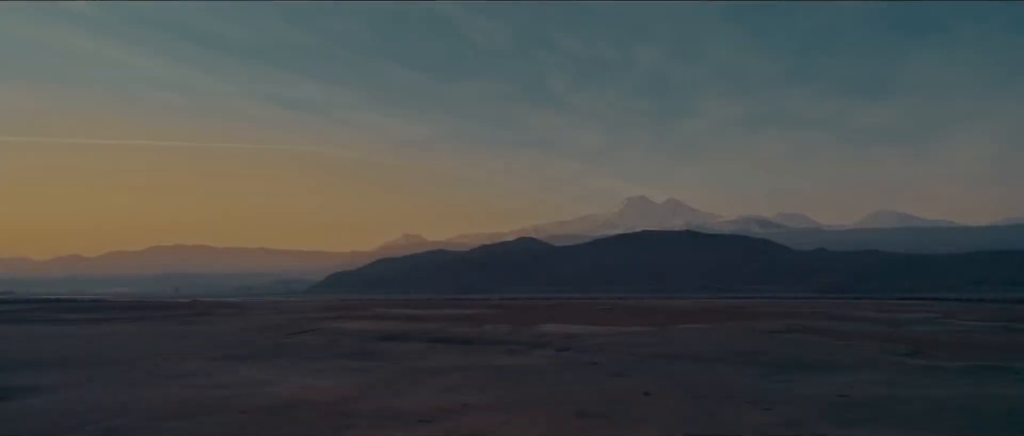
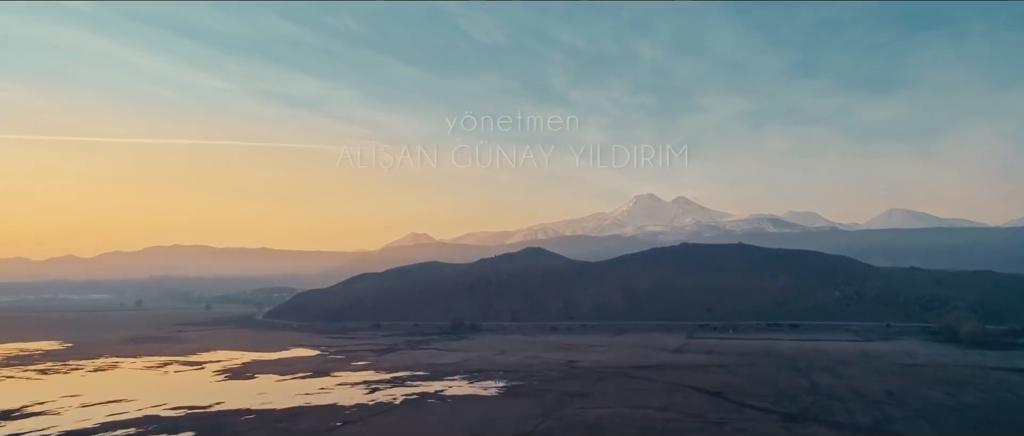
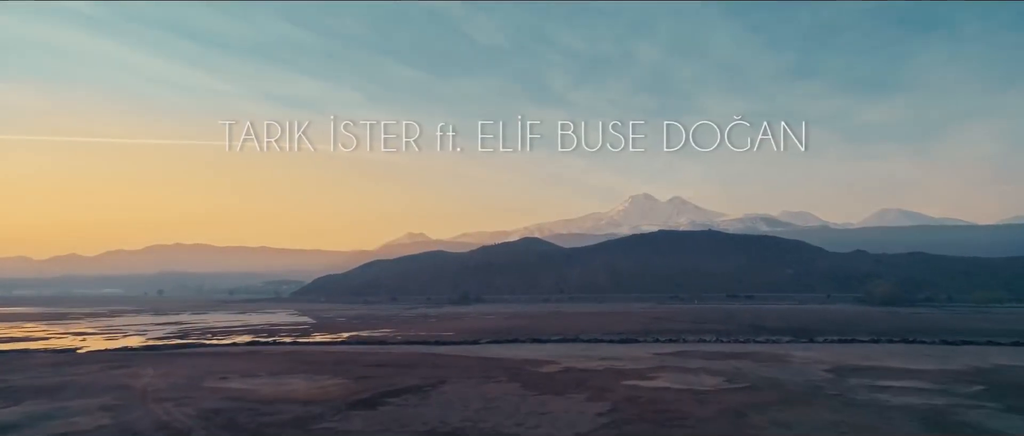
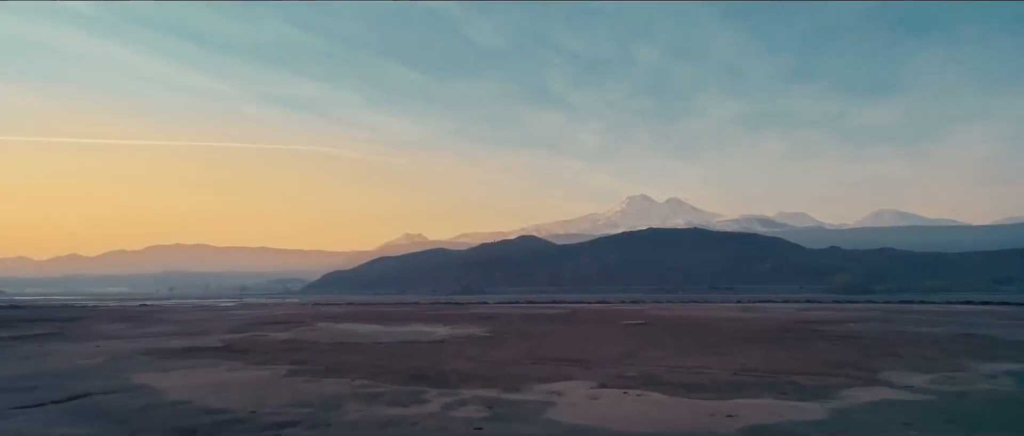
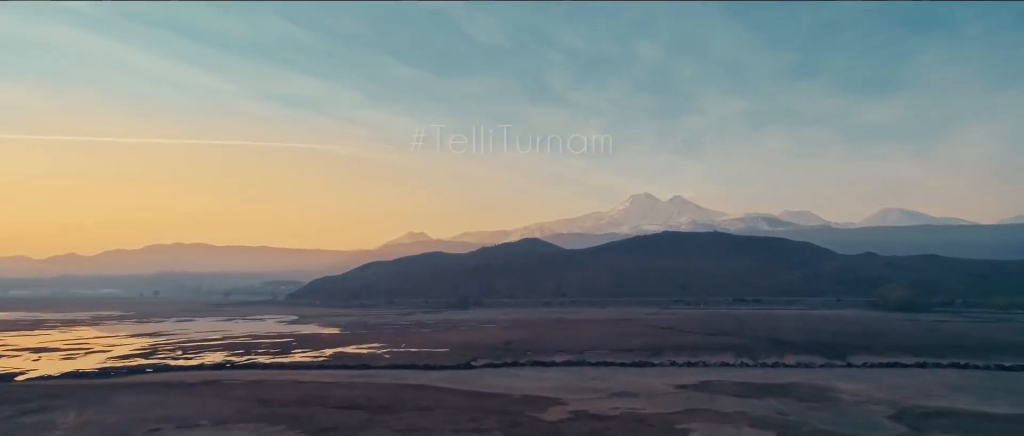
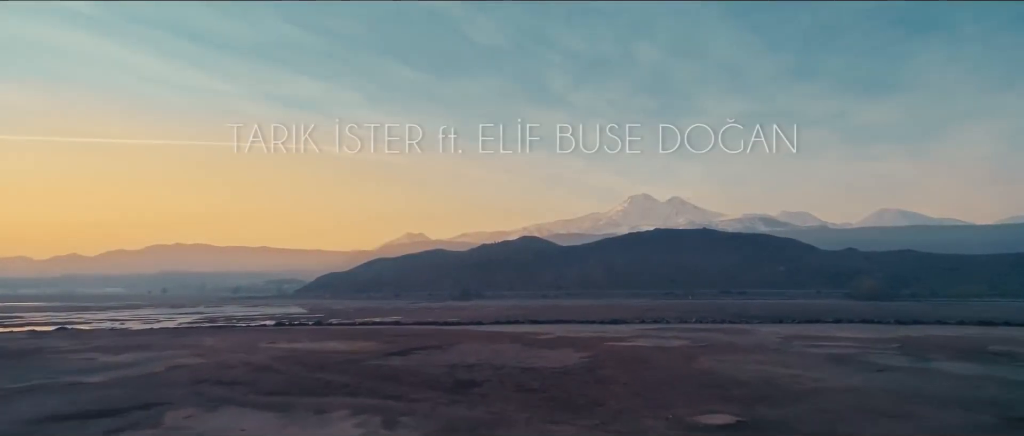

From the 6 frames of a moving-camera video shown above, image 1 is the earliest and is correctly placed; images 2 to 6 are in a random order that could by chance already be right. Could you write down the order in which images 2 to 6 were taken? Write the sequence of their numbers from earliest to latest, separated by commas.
4, 6, 3, 5, 2
